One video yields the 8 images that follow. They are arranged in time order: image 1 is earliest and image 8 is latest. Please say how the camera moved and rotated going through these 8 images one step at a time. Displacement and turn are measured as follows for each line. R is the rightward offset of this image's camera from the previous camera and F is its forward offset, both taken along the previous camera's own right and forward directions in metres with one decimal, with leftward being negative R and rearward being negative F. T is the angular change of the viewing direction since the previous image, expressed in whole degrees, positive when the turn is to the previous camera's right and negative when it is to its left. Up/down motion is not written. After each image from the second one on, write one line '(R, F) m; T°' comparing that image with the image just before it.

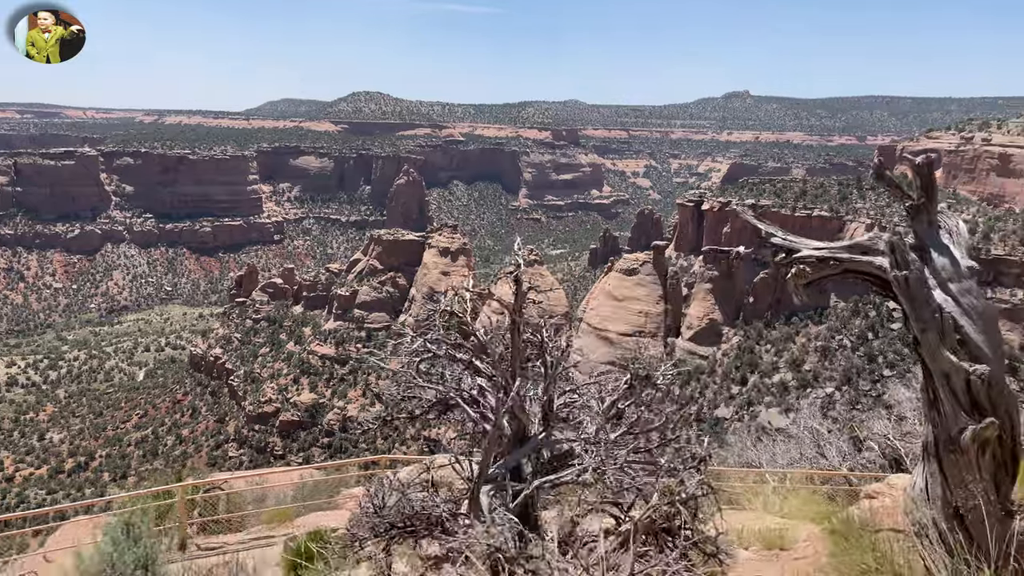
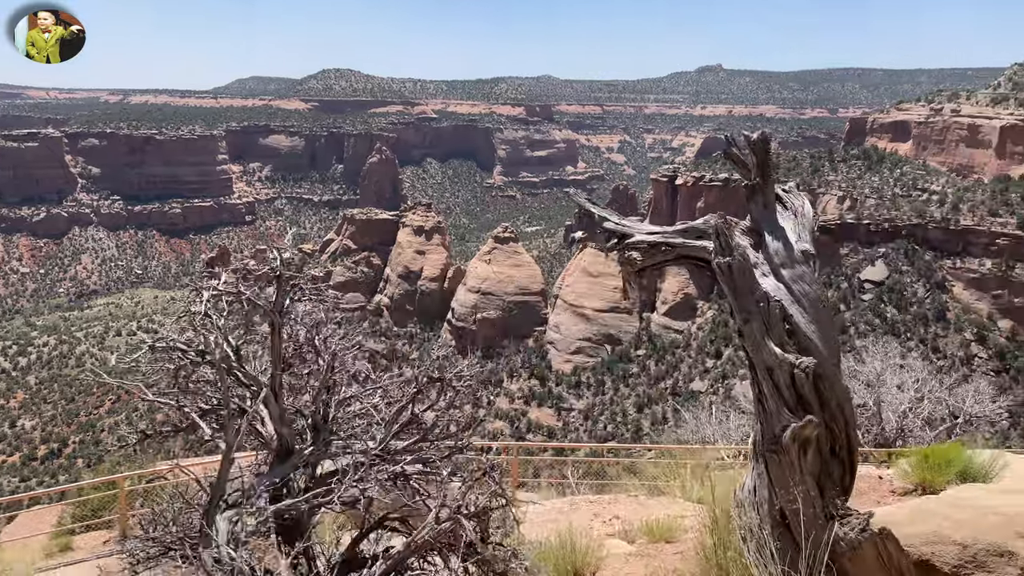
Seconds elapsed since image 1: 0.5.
(+0.2, +0.1) m; +2°
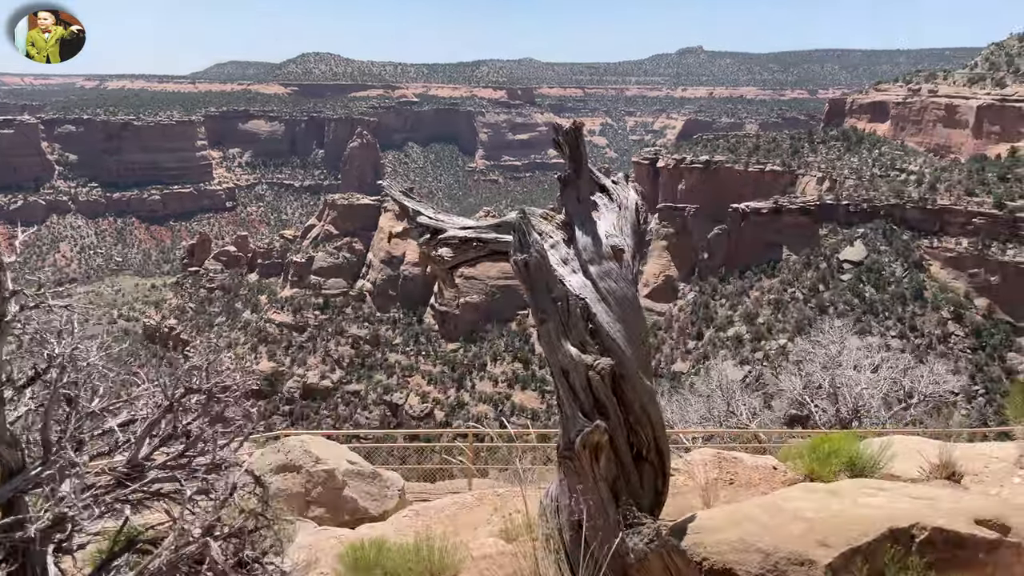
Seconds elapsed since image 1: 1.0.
(+0.2, -0.1) m; +1°
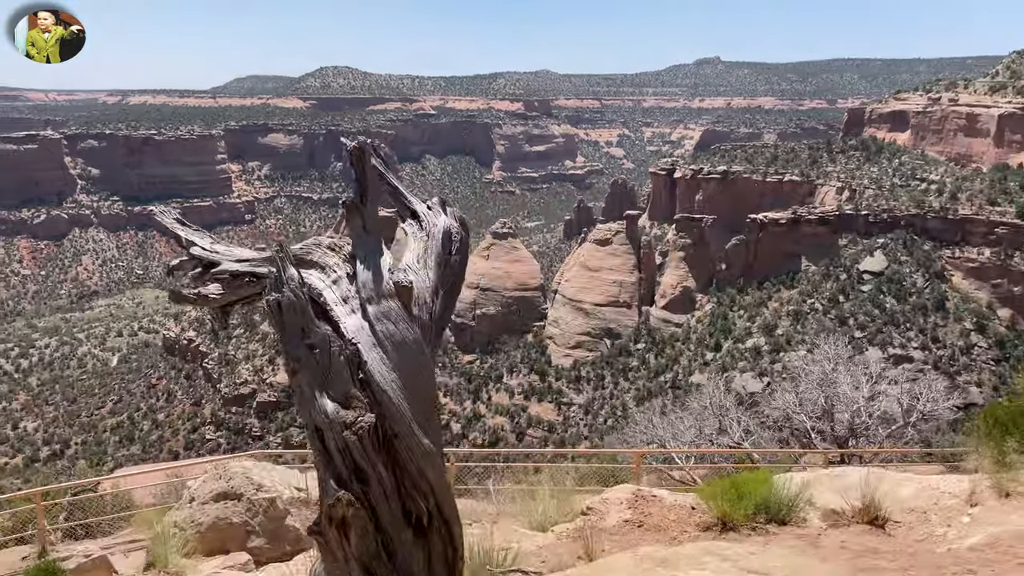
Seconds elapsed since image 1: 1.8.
(+0.2, +0.1) m; -1°
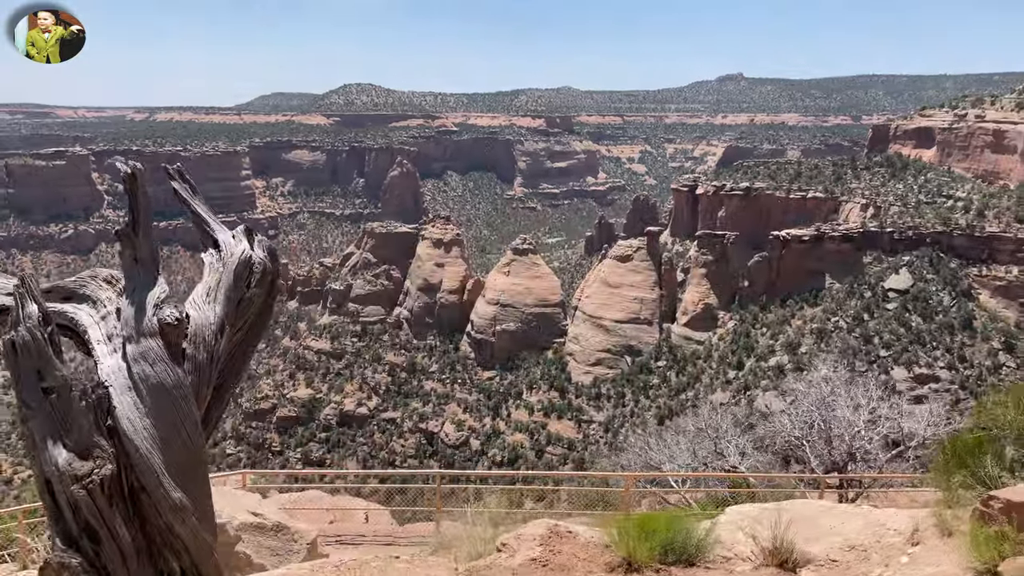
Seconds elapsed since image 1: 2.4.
(+0.2, +0.1) m; -2°
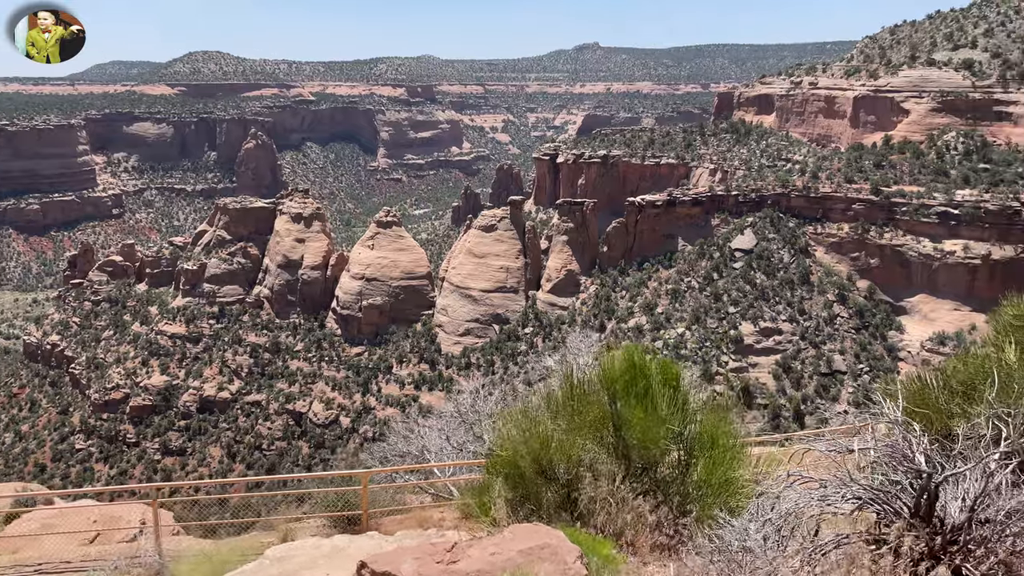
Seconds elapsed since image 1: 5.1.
(+0.7, +0.1) m; +9°
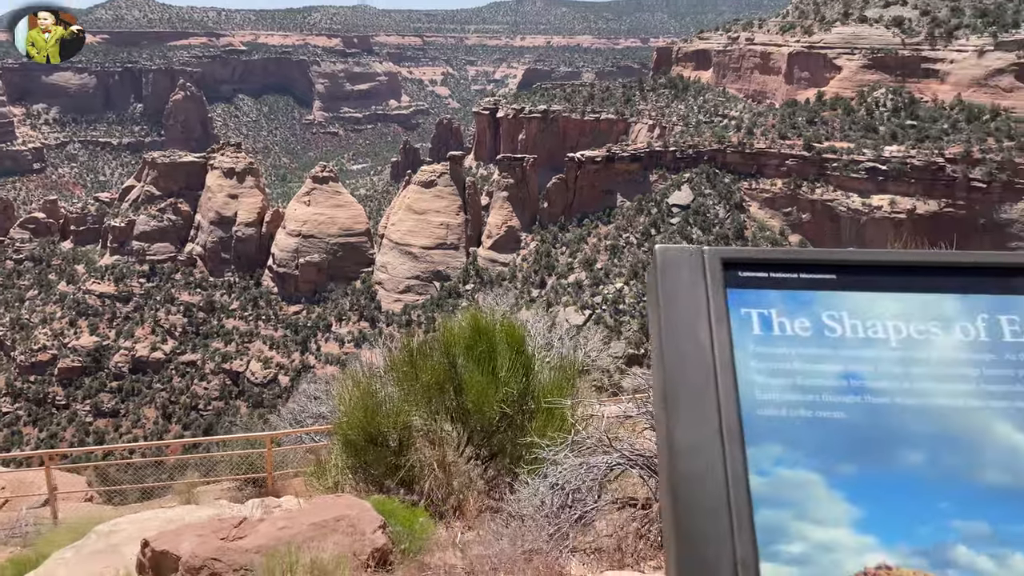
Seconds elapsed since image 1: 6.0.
(+0.3, 0.0) m; +4°
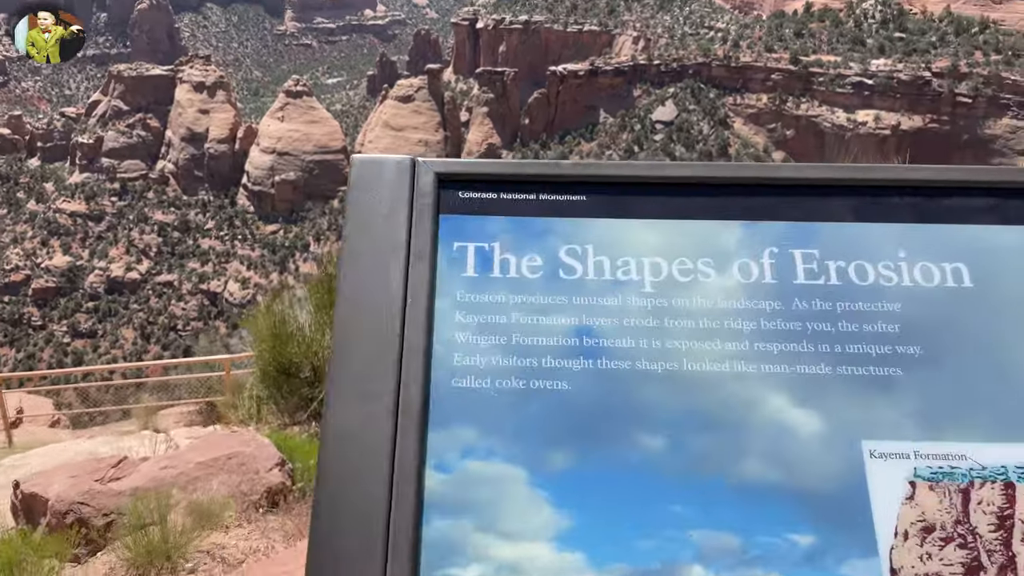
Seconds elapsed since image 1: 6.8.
(+0.3, +0.3) m; +1°
